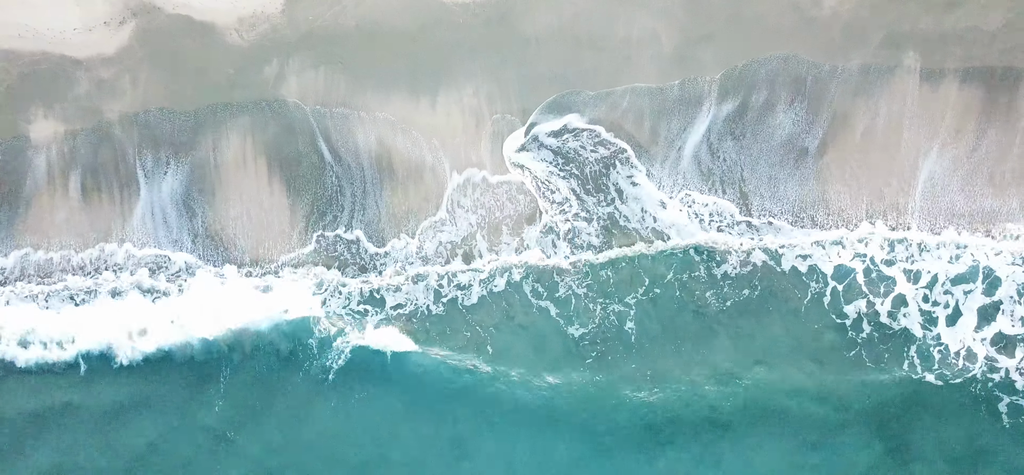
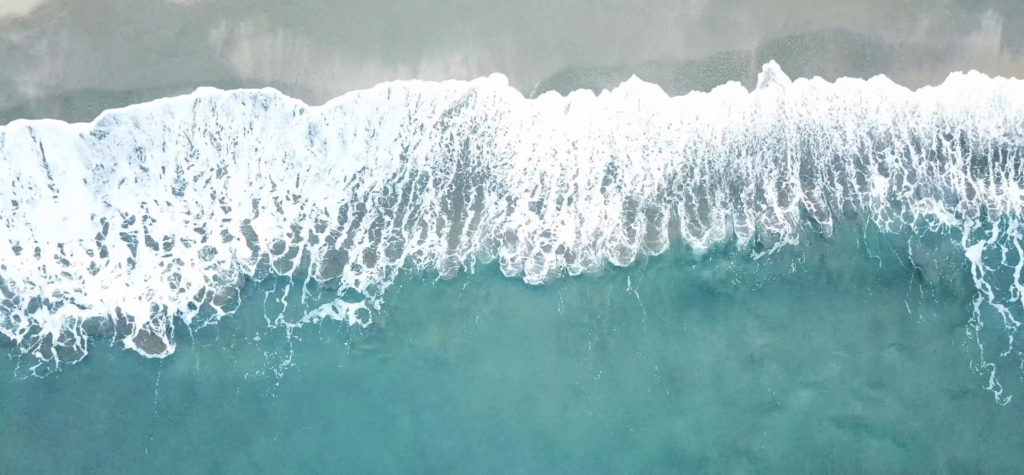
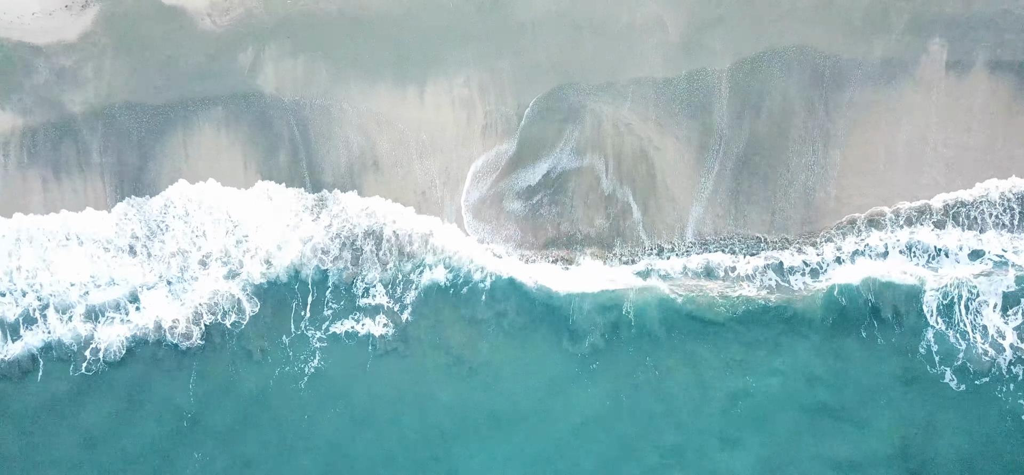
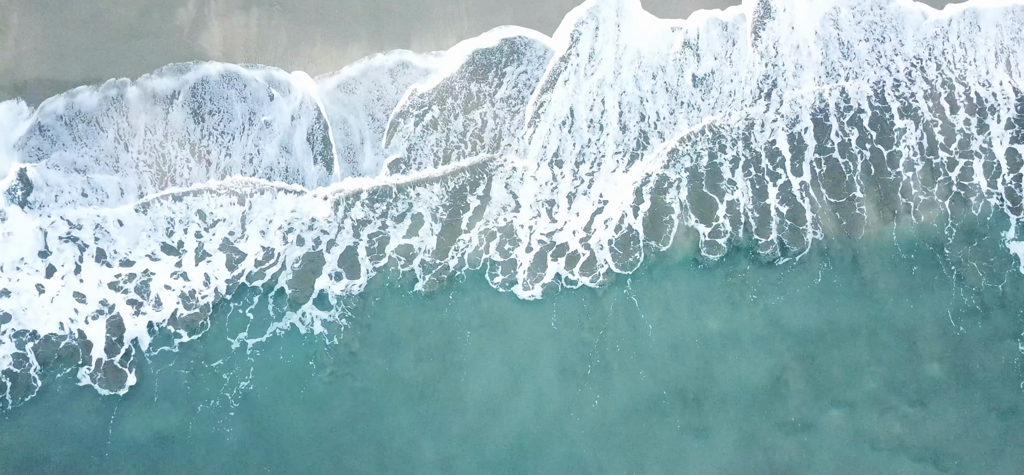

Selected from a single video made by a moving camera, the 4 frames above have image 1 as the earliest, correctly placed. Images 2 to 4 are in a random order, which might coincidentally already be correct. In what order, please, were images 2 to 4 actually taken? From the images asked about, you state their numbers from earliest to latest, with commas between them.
3, 2, 4
